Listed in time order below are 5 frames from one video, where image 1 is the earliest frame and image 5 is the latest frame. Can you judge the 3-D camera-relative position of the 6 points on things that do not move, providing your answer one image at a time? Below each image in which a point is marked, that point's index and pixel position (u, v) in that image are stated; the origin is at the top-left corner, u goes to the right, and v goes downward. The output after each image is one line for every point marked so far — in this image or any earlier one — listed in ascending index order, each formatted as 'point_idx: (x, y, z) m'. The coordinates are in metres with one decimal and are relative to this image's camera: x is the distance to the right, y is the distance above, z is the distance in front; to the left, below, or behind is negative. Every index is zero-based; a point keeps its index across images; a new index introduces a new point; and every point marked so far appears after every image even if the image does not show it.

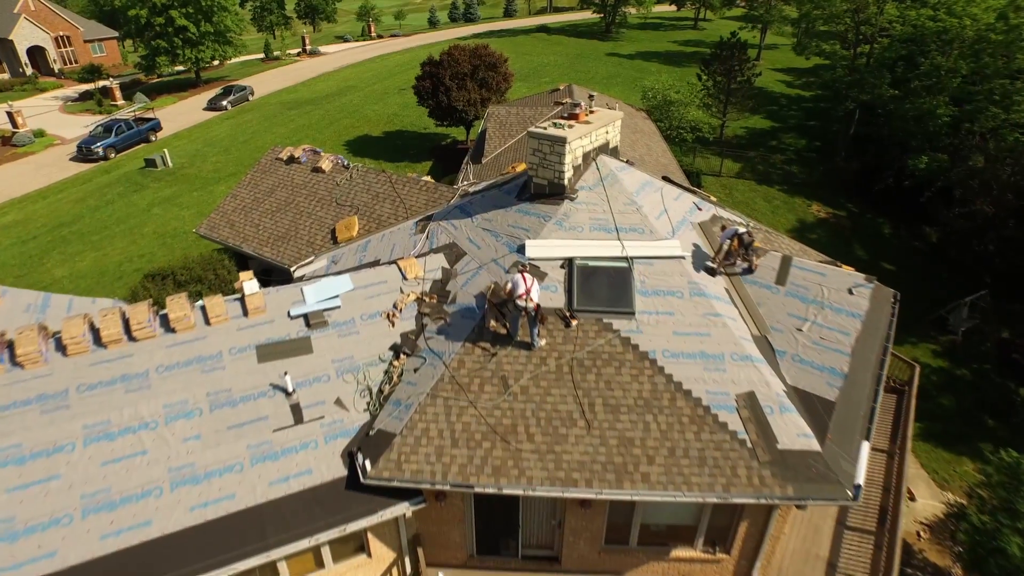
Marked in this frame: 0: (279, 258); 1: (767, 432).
0: (-9.5, +1.2, +18.3) m
1: (+6.3, -3.5, +11.0) m
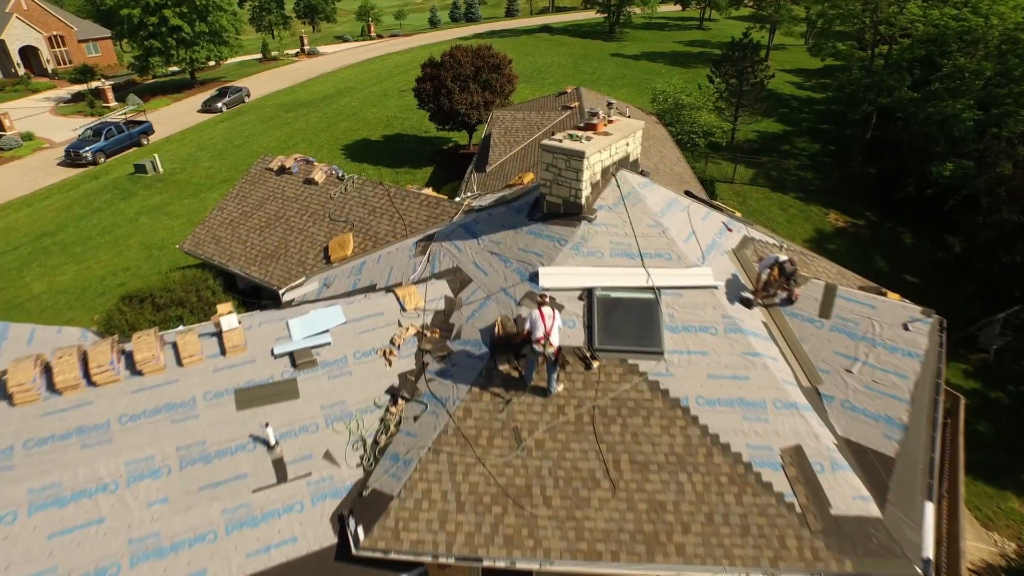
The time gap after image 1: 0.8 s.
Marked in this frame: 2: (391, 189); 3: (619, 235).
0: (-9.1, +0.3, +16.8) m
1: (+6.6, -4.4, +9.6) m
2: (-4.9, +4.0, +18.0) m
3: (+3.0, +1.5, +12.5) m
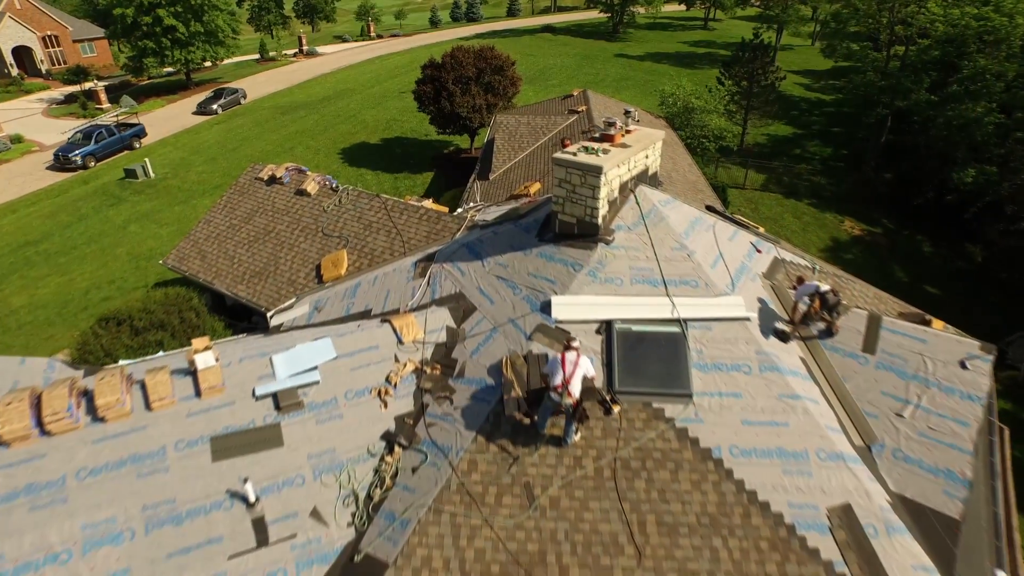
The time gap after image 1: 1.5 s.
0: (-8.9, -0.4, +15.6) m
1: (+6.8, -5.2, +8.4) m
2: (-4.7, +3.2, +16.8) m
3: (+3.2, +0.7, +11.3) m
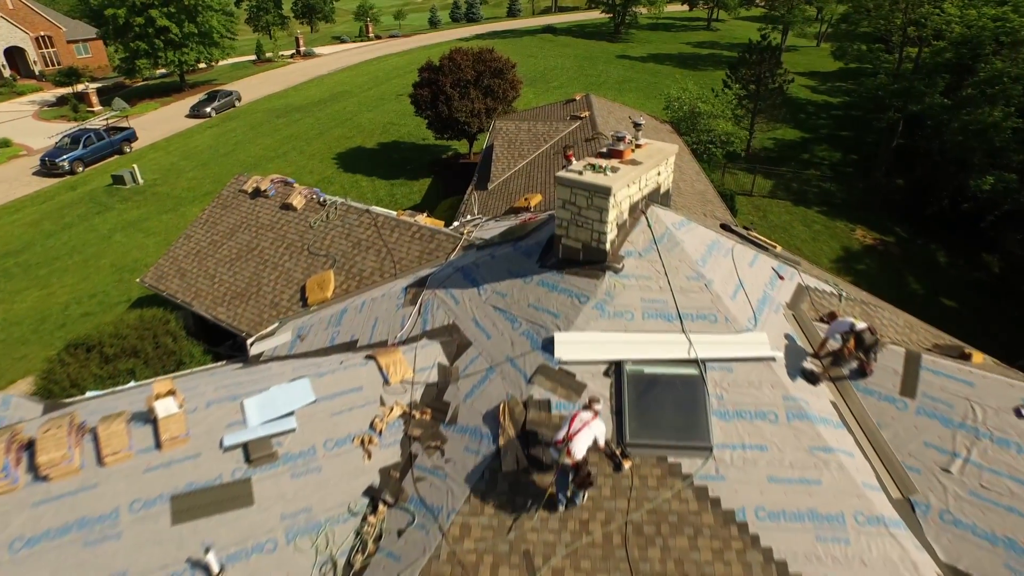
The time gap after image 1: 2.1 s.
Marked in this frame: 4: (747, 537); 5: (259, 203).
0: (-8.9, -1.1, +14.5) m
1: (+6.7, -5.9, +7.3) m
2: (-4.7, +2.5, +15.8) m
3: (+3.2, 0.0, +10.2) m
4: (+4.3, -4.5, +8.0) m
5: (-9.8, +3.3, +17.5) m
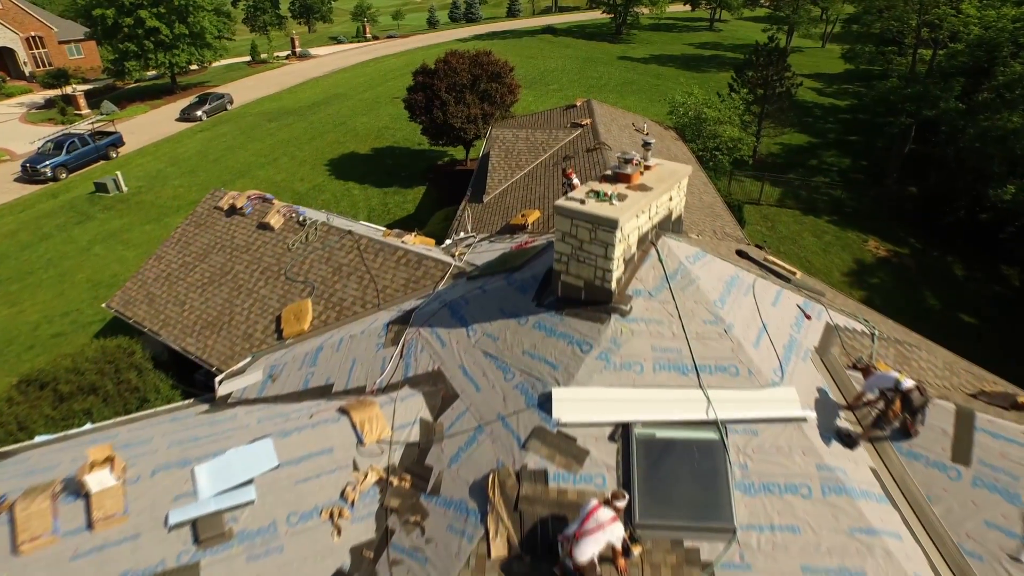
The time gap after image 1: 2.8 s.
0: (-9.1, -2.0, +13.3) m
1: (+6.6, -6.9, +6.0) m
2: (-4.8, +1.6, +14.5) m
3: (+3.0, -0.9, +8.9) m
4: (+4.1, -5.4, +6.8) m
5: (-10.0, +2.4, +16.2) m
